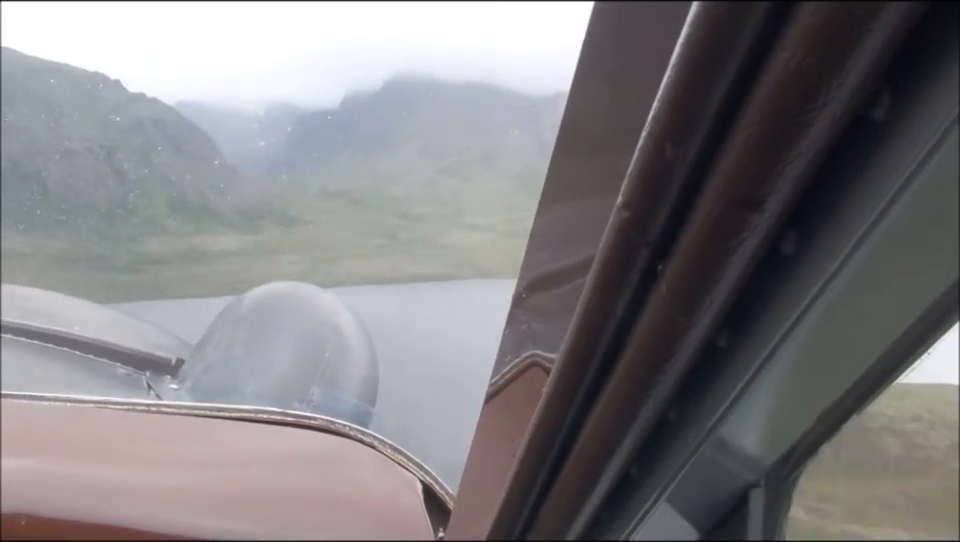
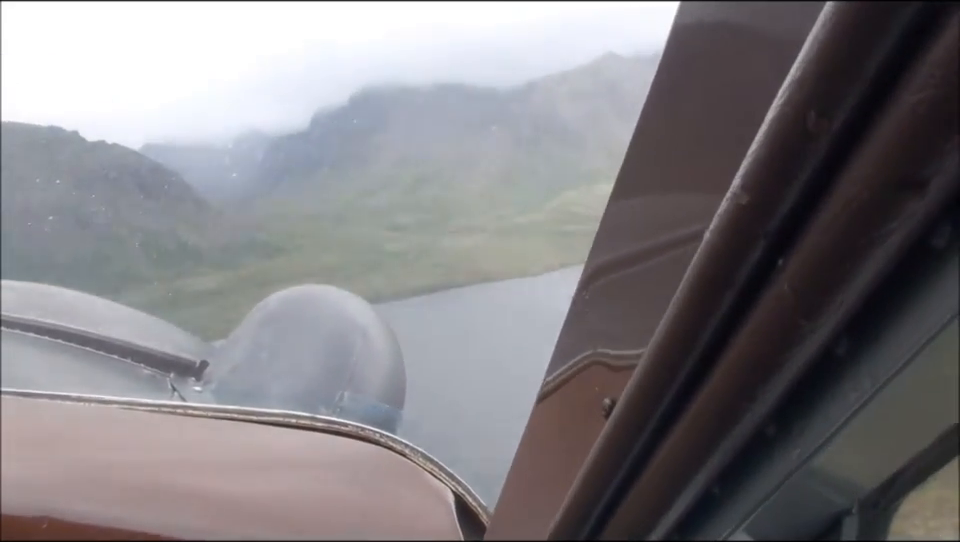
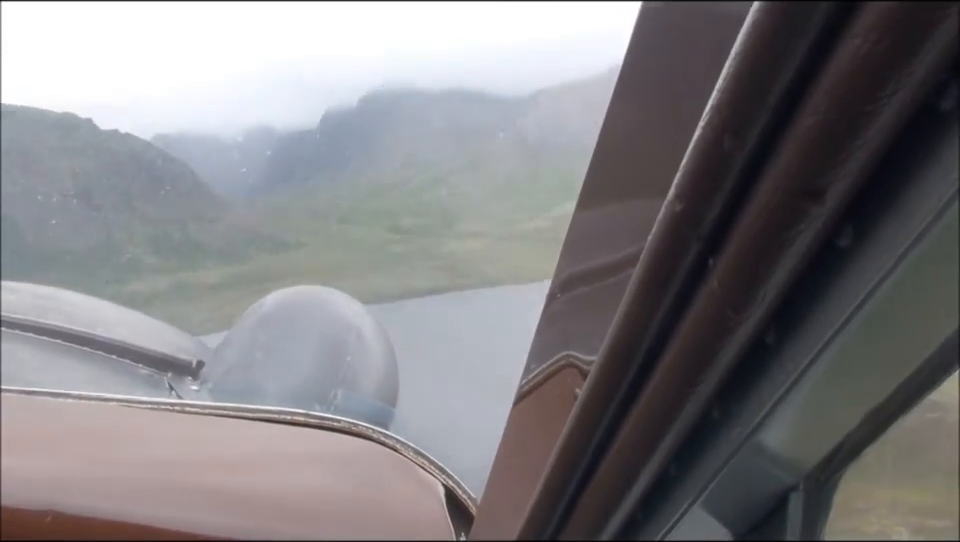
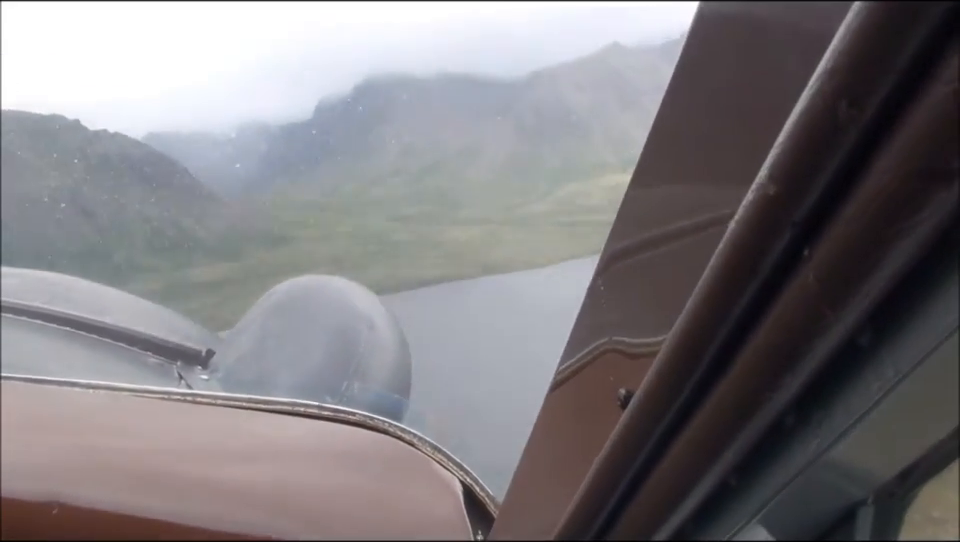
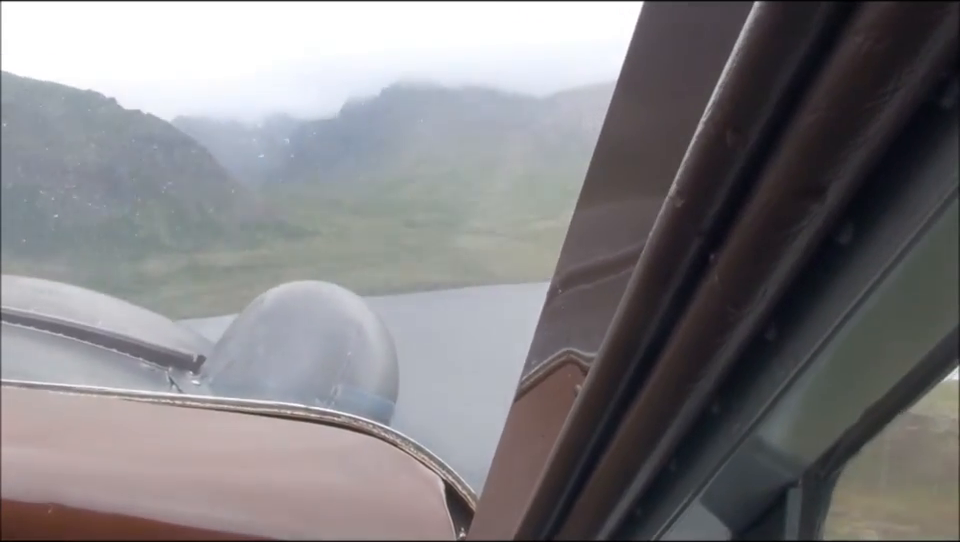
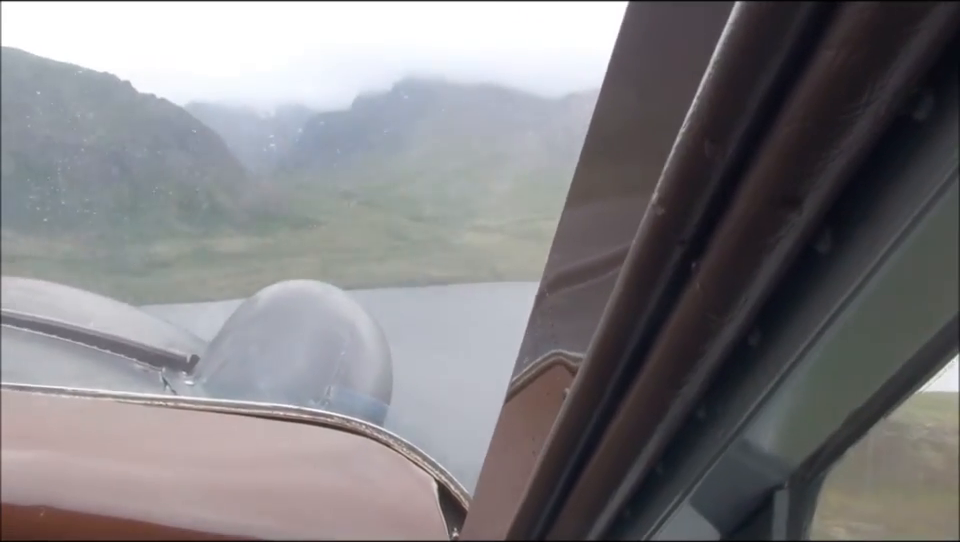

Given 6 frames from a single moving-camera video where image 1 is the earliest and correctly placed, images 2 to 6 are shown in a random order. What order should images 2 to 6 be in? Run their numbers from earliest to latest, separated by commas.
6, 5, 3, 2, 4
